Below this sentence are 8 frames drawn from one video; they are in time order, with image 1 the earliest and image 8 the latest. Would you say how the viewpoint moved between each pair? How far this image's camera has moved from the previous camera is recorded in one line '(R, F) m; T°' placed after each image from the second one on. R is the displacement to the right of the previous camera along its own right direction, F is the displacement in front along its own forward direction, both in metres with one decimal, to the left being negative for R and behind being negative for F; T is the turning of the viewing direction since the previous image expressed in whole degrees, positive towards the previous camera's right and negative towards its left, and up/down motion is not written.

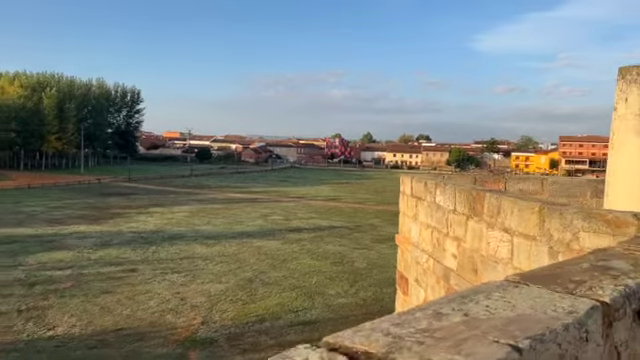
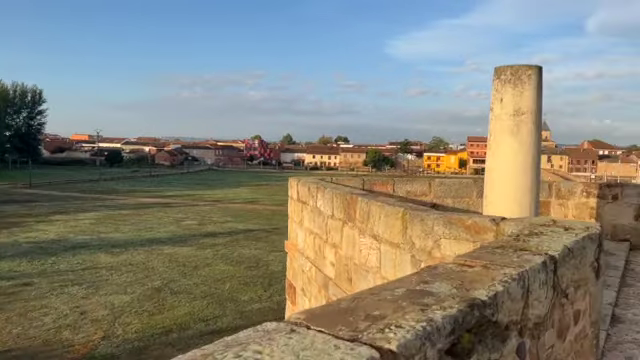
(+0.6, +0.5) m; +9°
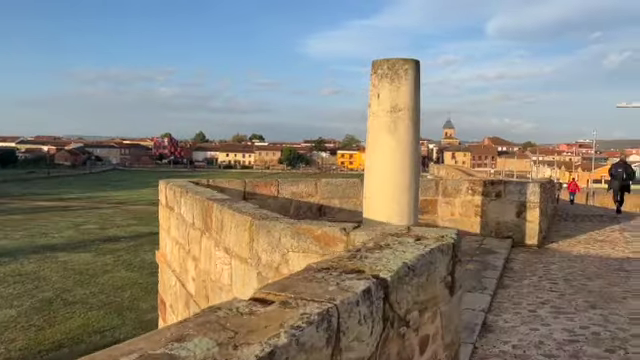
(+0.6, +0.5) m; +9°
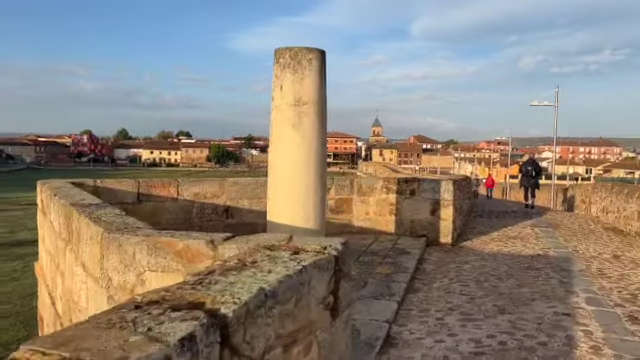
(+0.4, +0.5) m; +8°
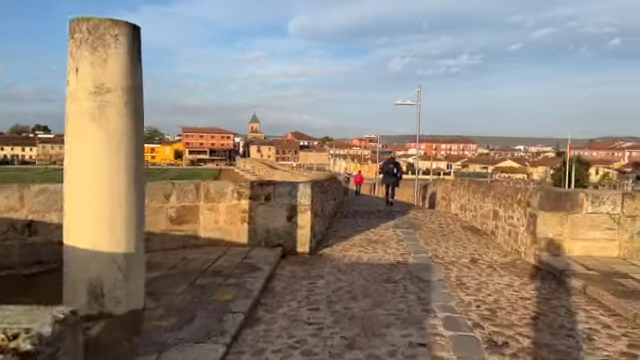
(+0.5, +1.0) m; +13°
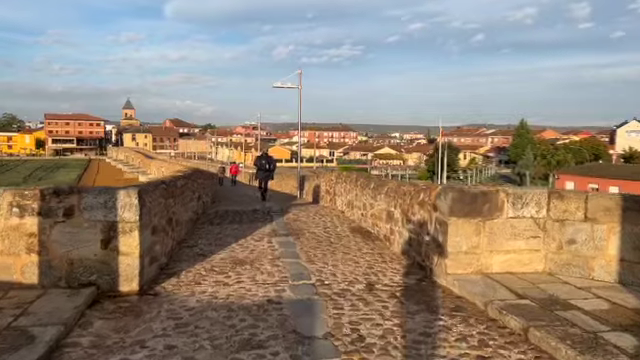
(+0.5, +2.3) m; +13°
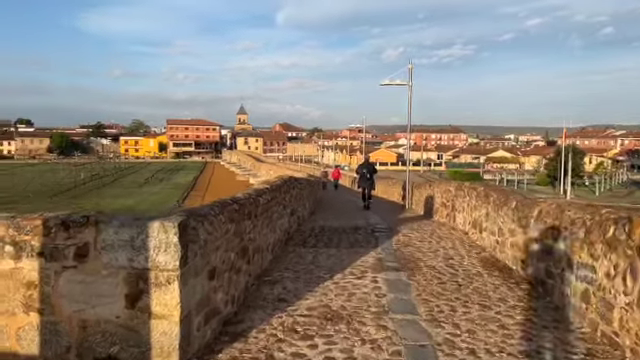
(-0.2, +2.0) m; -12°
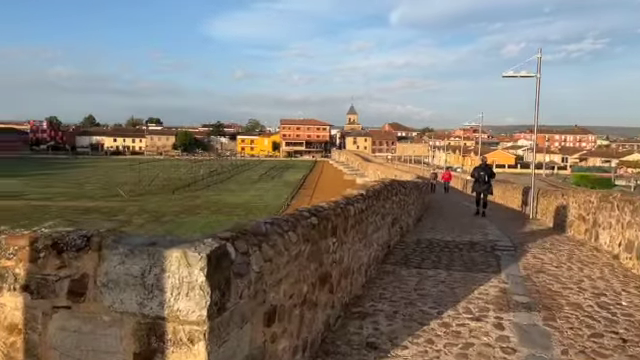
(0.0, +1.3) m; -12°
